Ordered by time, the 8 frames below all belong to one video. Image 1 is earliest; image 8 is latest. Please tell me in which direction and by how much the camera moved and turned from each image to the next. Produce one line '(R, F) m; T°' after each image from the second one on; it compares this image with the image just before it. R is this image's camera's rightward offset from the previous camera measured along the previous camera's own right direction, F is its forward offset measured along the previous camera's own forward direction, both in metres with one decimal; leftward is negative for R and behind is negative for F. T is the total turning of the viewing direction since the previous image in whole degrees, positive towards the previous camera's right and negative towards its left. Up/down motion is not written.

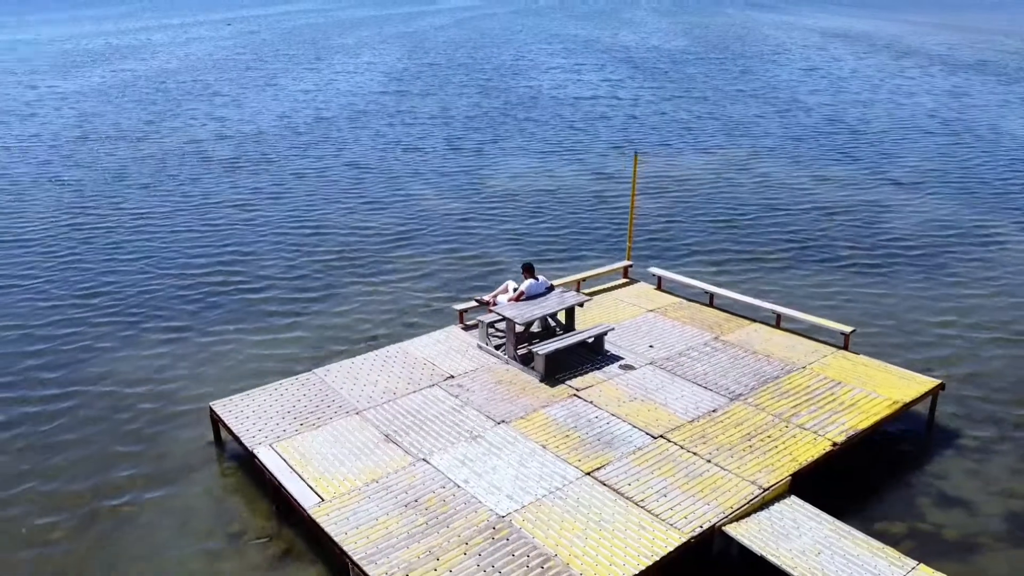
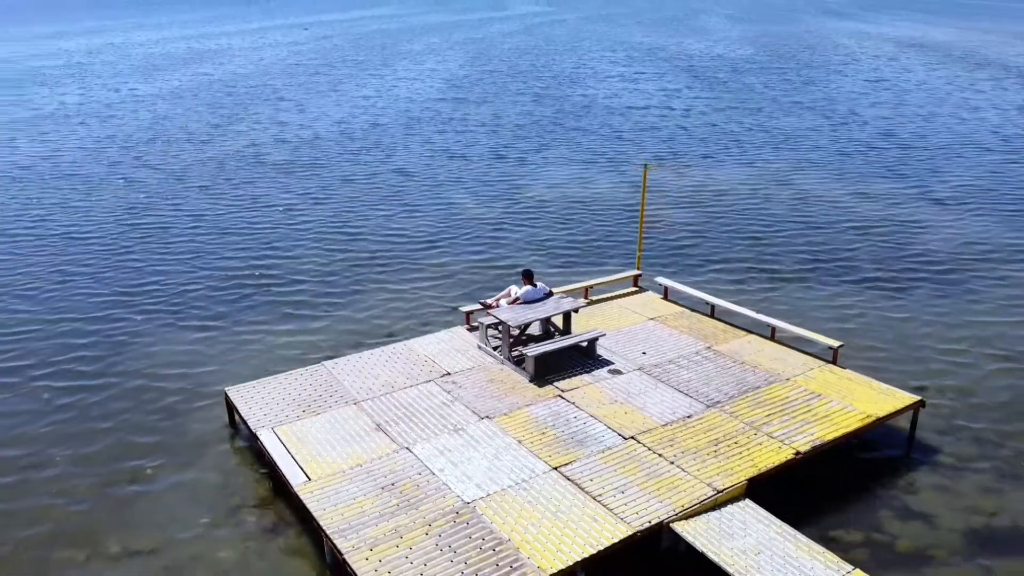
(+1.8, -1.1) m; -5°
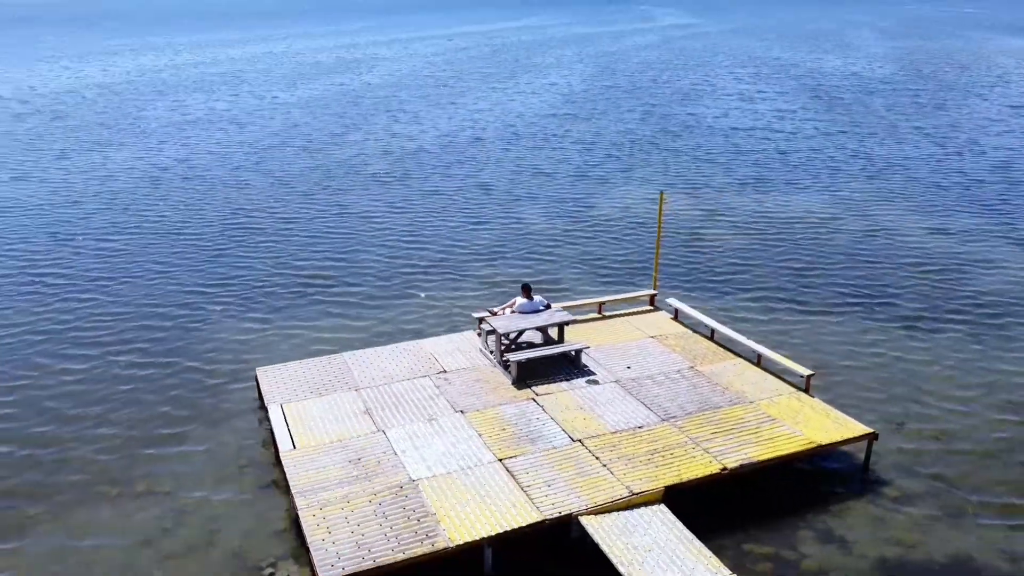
(+3.9, -1.9) m; -10°
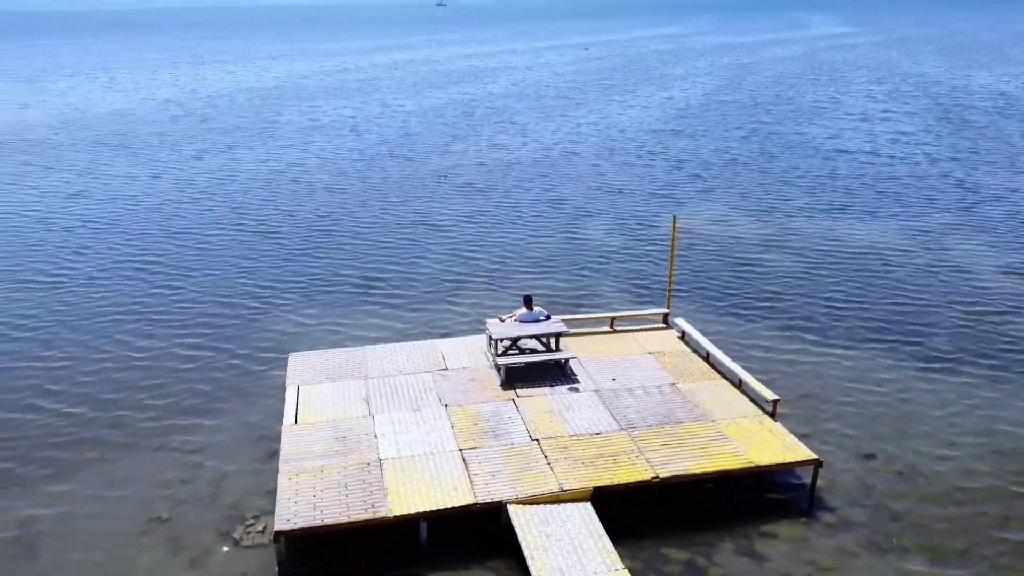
(+4.2, -1.9) m; -10°
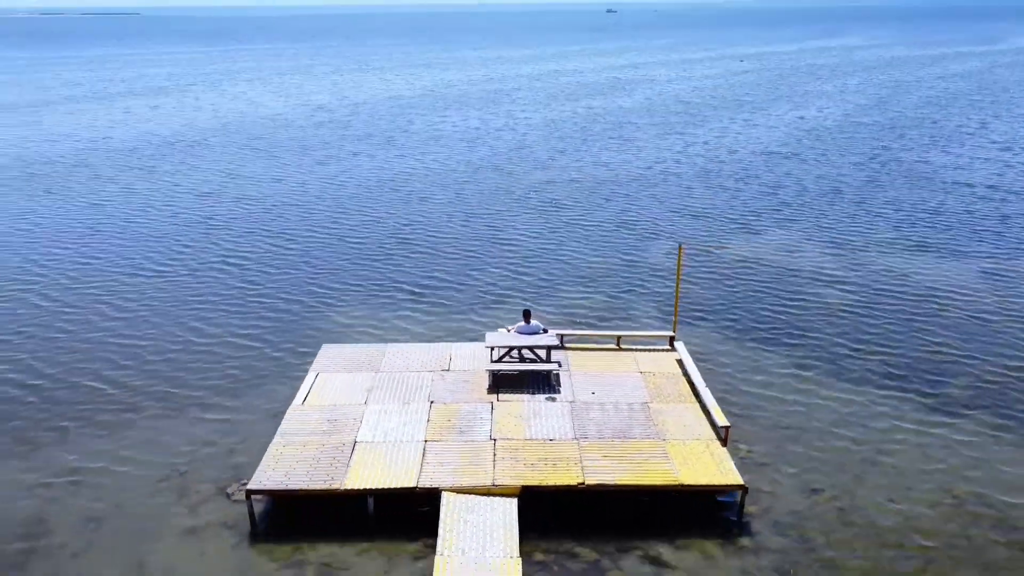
(+5.2, -2.0) m; -11°
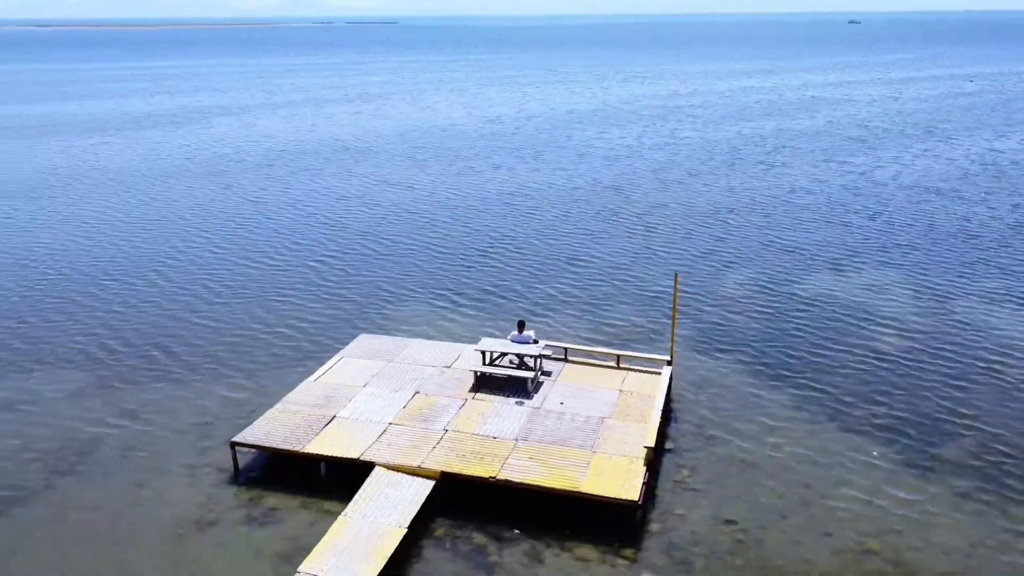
(+8.0, -1.9) m; -15°
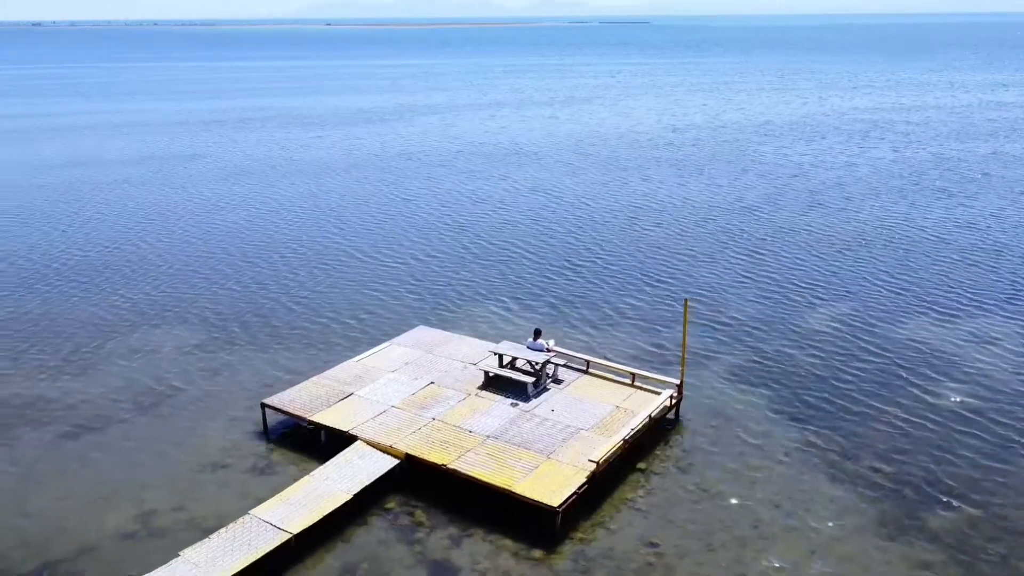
(+8.4, -1.2) m; -16°
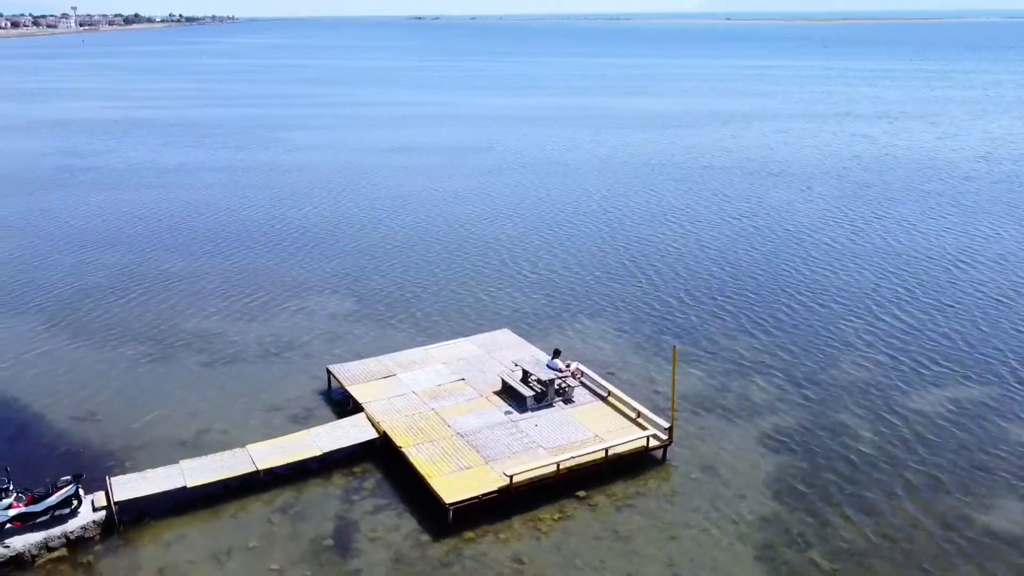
(+13.9, +0.1) m; -25°
